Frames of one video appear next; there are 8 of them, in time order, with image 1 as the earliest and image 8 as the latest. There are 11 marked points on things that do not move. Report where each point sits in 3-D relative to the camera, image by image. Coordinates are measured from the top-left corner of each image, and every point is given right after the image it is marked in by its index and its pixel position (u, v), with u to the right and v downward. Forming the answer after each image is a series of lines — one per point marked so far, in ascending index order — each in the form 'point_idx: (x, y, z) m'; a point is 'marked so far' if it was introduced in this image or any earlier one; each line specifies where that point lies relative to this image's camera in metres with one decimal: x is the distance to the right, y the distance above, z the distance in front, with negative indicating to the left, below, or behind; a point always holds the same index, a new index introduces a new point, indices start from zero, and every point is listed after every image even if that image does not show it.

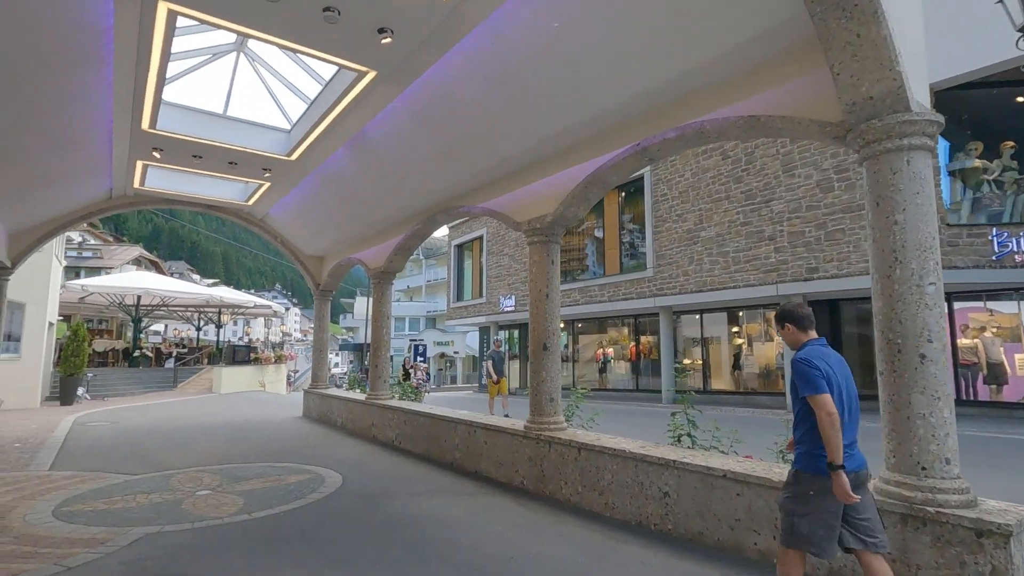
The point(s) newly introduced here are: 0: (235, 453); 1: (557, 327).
0: (-4.0, -2.4, +7.9) m
1: (+0.5, -0.4, +5.8) m
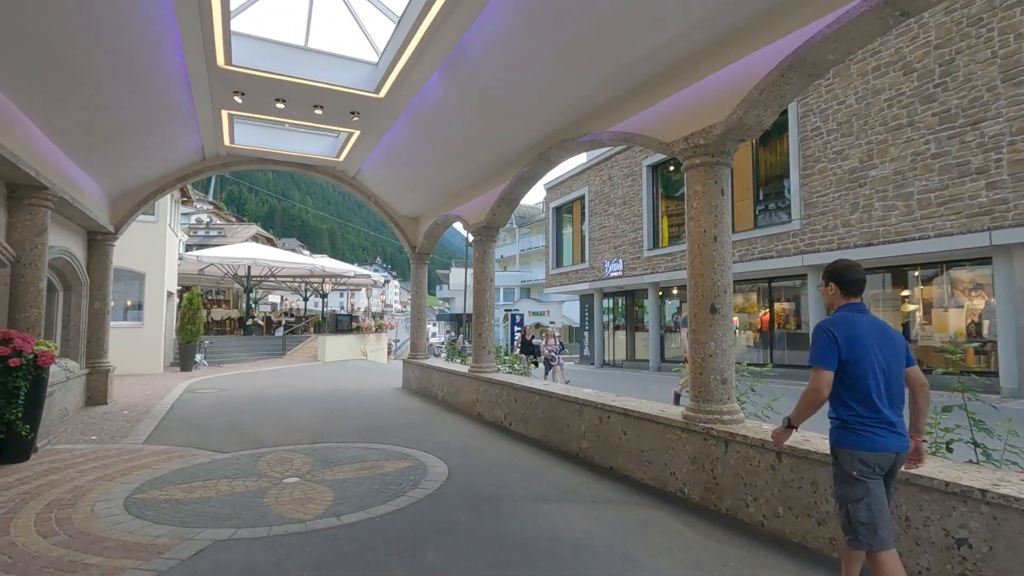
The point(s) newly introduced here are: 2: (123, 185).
0: (-2.4, -1.8, +7.1) m
1: (+1.7, 0.0, +4.2) m
2: (-6.3, +1.7, +8.7) m
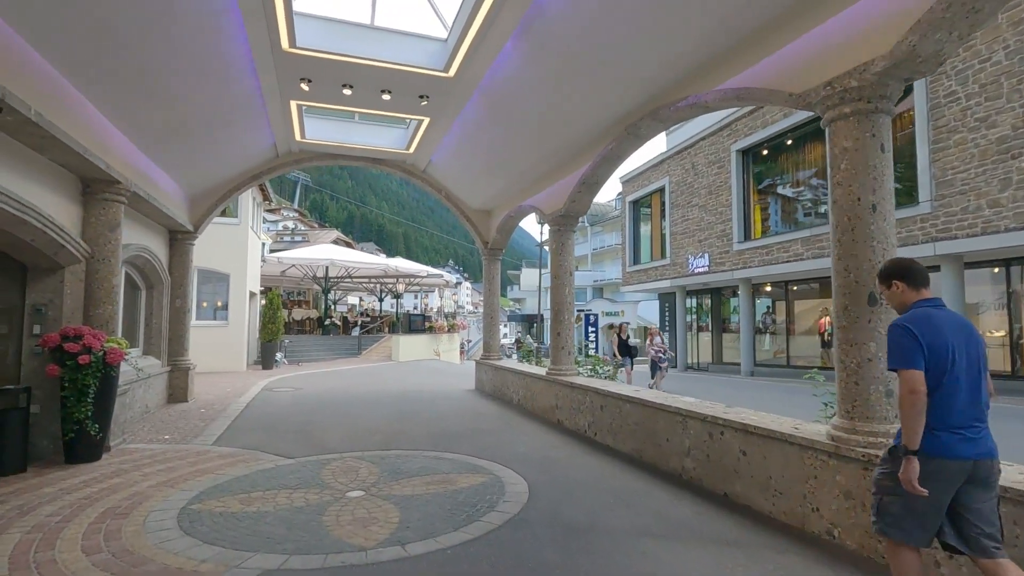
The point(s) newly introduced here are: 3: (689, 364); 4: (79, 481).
0: (-1.4, -1.8, +6.6) m
1: (+2.3, +0.1, +3.2) m
2: (-5.1, +1.7, +8.8) m
3: (+5.7, -2.5, +17.4) m
4: (-3.7, -1.7, +4.6) m
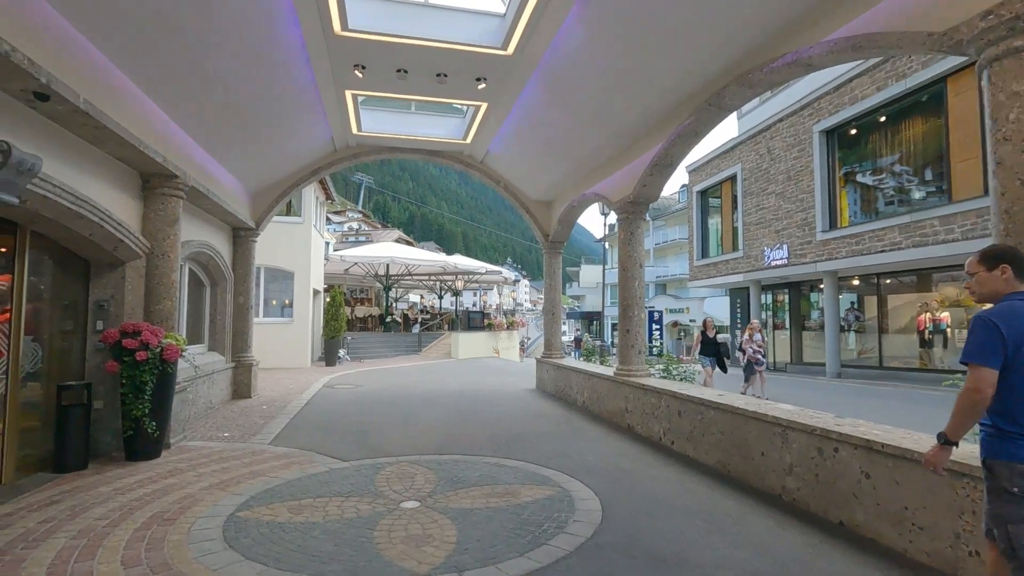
0: (-0.6, -1.7, +6.3) m
1: (+2.6, +0.2, +2.5) m
2: (-4.1, +1.8, +8.8) m
3: (+7.6, -2.3, +16.3) m
4: (-3.2, -1.6, +4.5) m
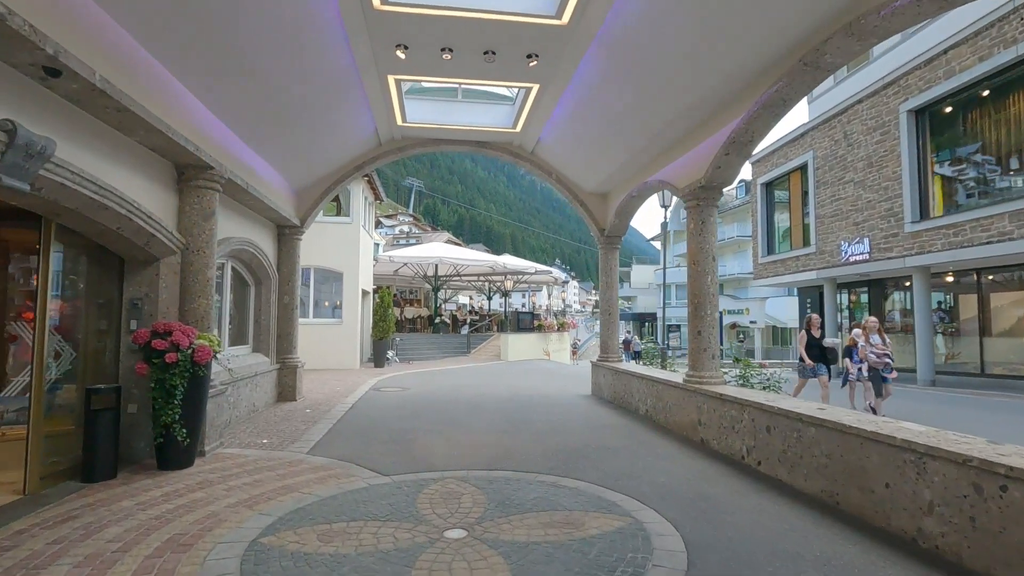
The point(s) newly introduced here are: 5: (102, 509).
0: (0.0, -1.7, +5.7) m
1: (+2.9, +0.3, +1.6) m
2: (-3.3, +1.8, +8.5) m
3: (+9.1, -2.2, +14.9) m
4: (-2.7, -1.6, +4.2) m
5: (-2.9, -1.6, +3.8) m
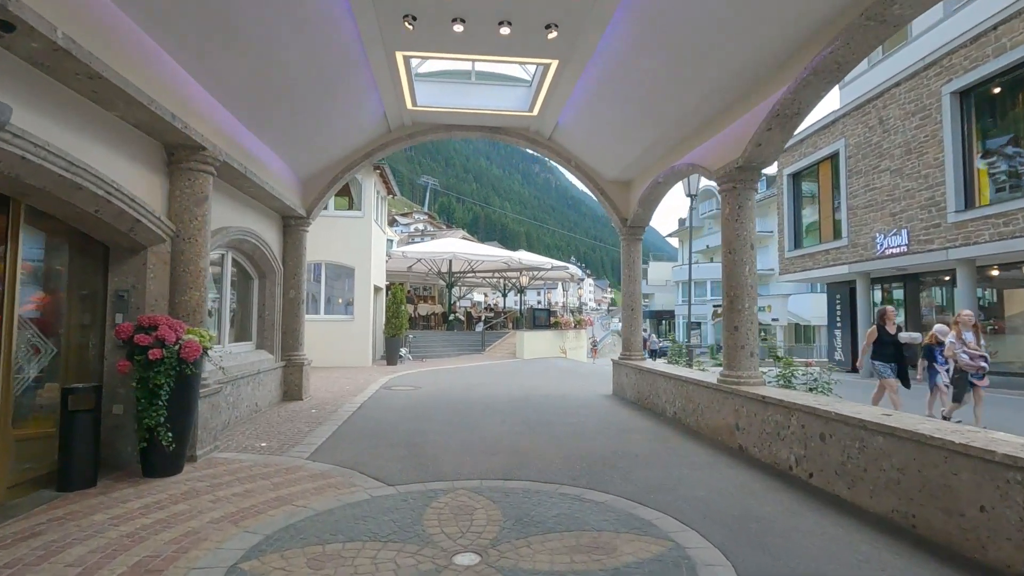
0: (+0.2, -1.6, +5.2) m
1: (+2.9, +0.4, +1.0) m
2: (-3.0, +1.9, +8.1) m
3: (+9.5, -2.1, +14.1) m
4: (-2.6, -1.5, +3.7) m
5: (-2.8, -1.5, +3.4) m
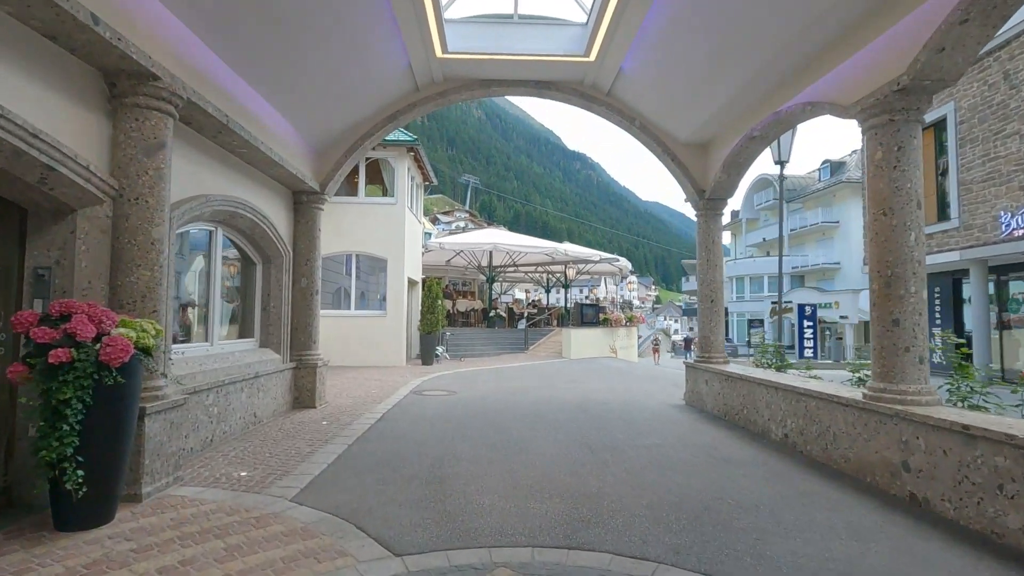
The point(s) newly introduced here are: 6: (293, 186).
0: (+0.6, -1.4, +3.7) m
1: (+3.0, +0.5, -0.7) m
2: (-2.4, +2.1, +6.8) m
3: (+10.6, -1.9, +11.9) m
4: (-2.2, -1.4, +2.4) m
5: (-2.5, -1.3, +2.1) m
6: (-2.8, +1.3, +6.7) m
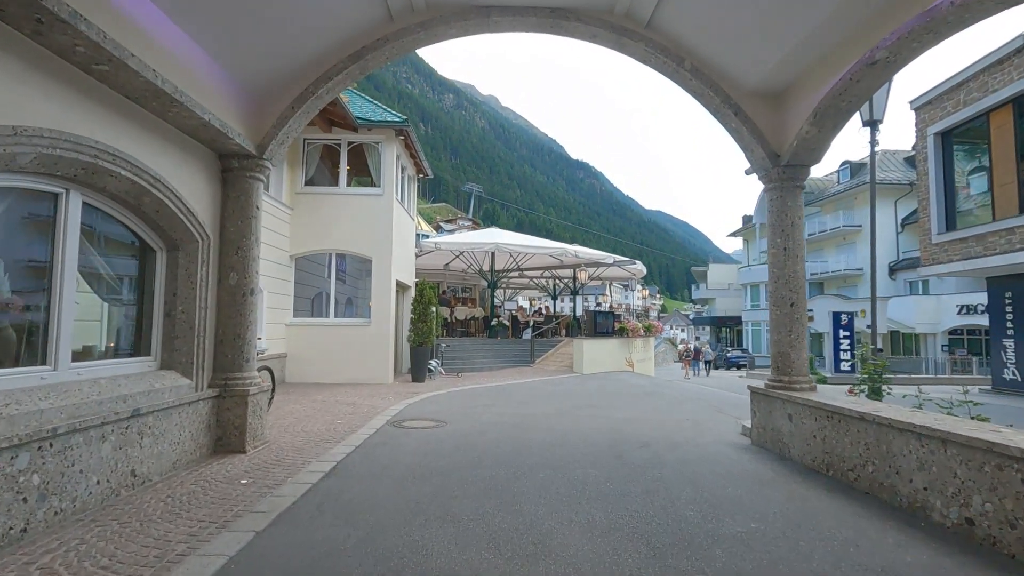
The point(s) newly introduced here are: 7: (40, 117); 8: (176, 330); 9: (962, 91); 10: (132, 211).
0: (+0.6, -1.4, +1.7) m
1: (+3.0, +0.7, -2.6) m
2: (-2.3, +2.1, +4.9) m
3: (+10.7, -2.0, +9.9) m
4: (-2.2, -1.3, +0.5) m
5: (-2.4, -1.2, +0.2) m
6: (-2.7, +1.3, +4.8) m
7: (-2.7, +1.0, +3.1) m
8: (-2.9, -0.4, +4.7) m
9: (+10.0, +4.5, +12.0) m
10: (-3.0, +0.6, +4.3) m
